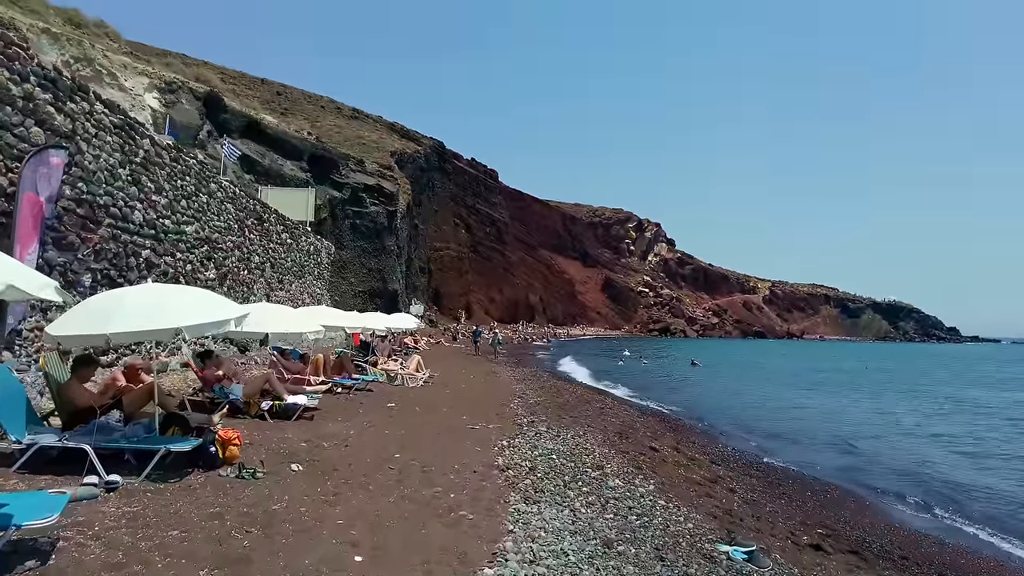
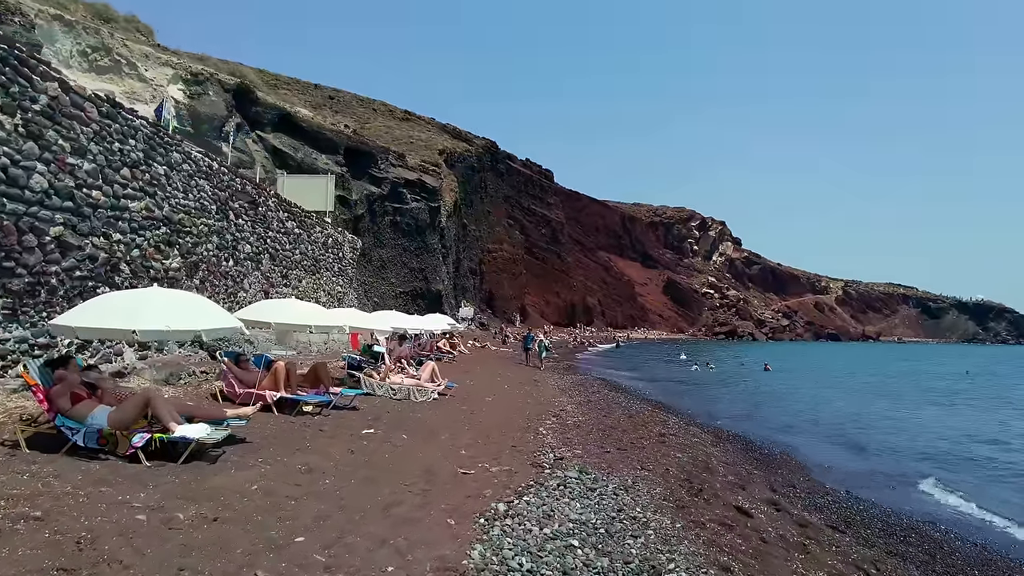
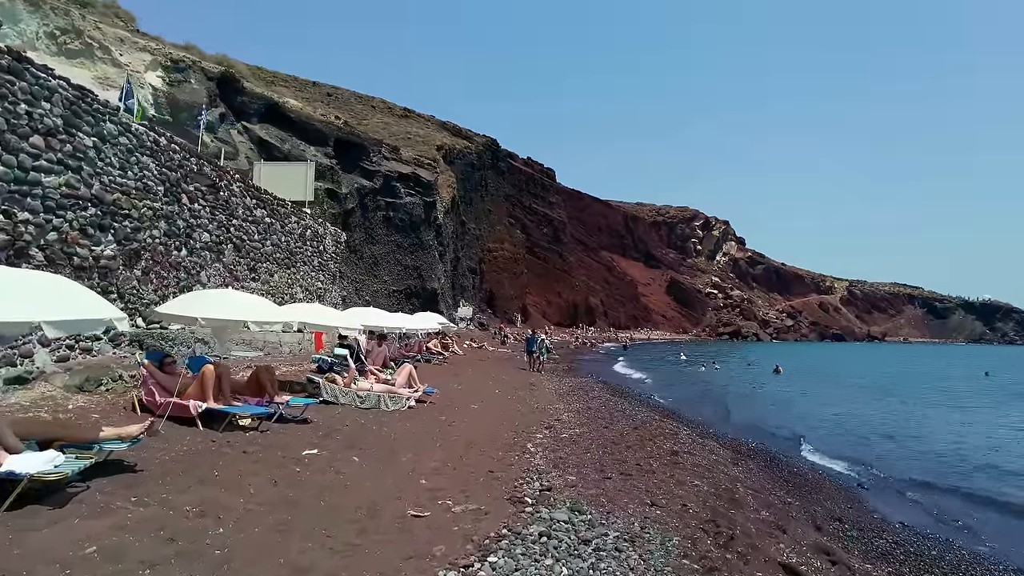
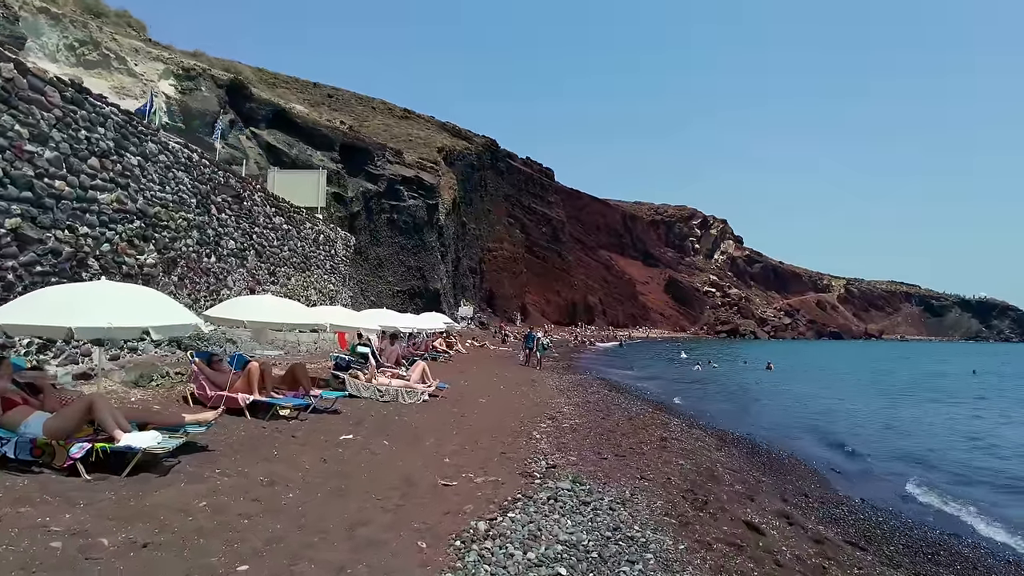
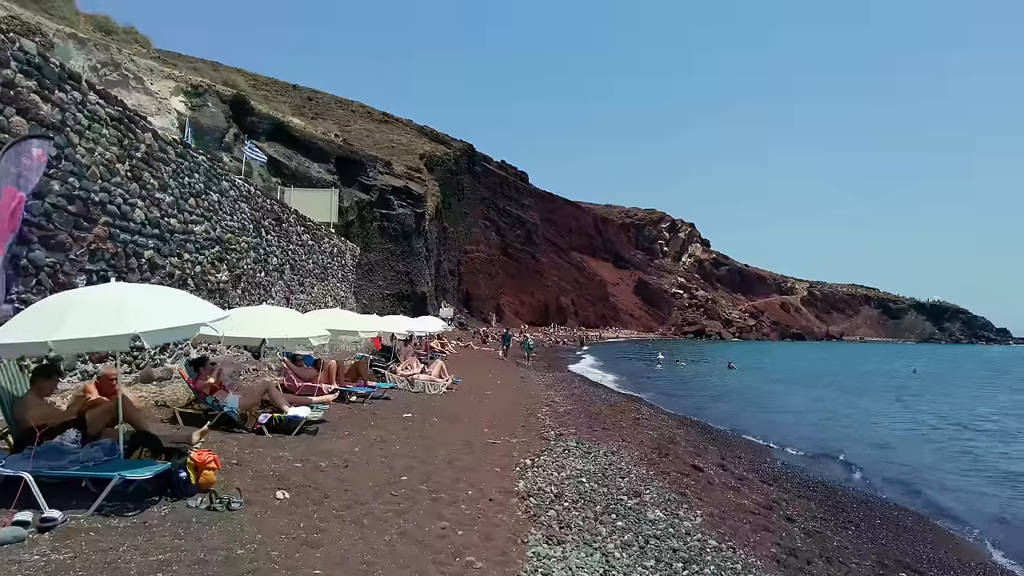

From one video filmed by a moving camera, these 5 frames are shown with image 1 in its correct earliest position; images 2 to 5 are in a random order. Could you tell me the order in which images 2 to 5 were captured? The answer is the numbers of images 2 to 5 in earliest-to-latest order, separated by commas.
5, 2, 4, 3
